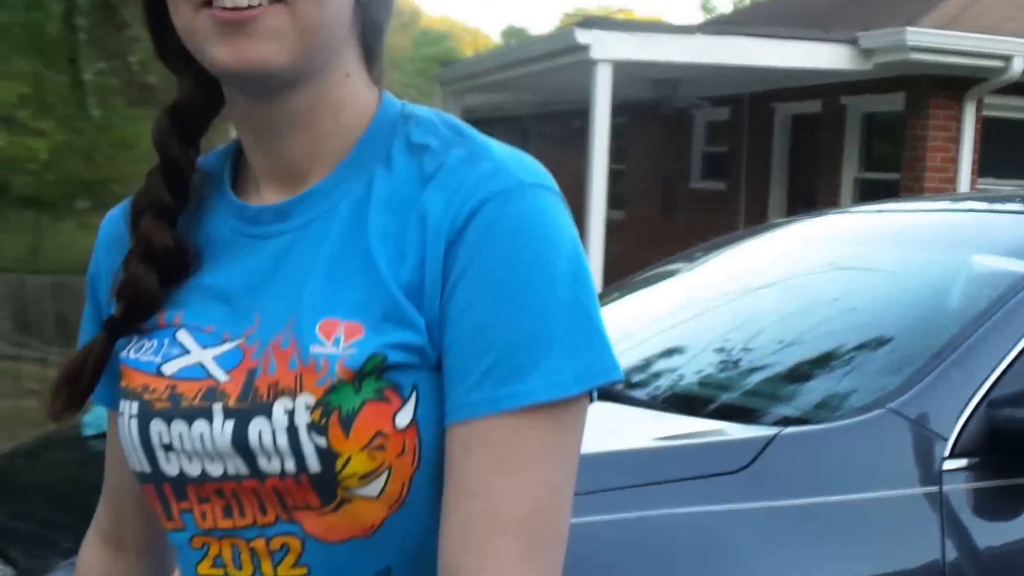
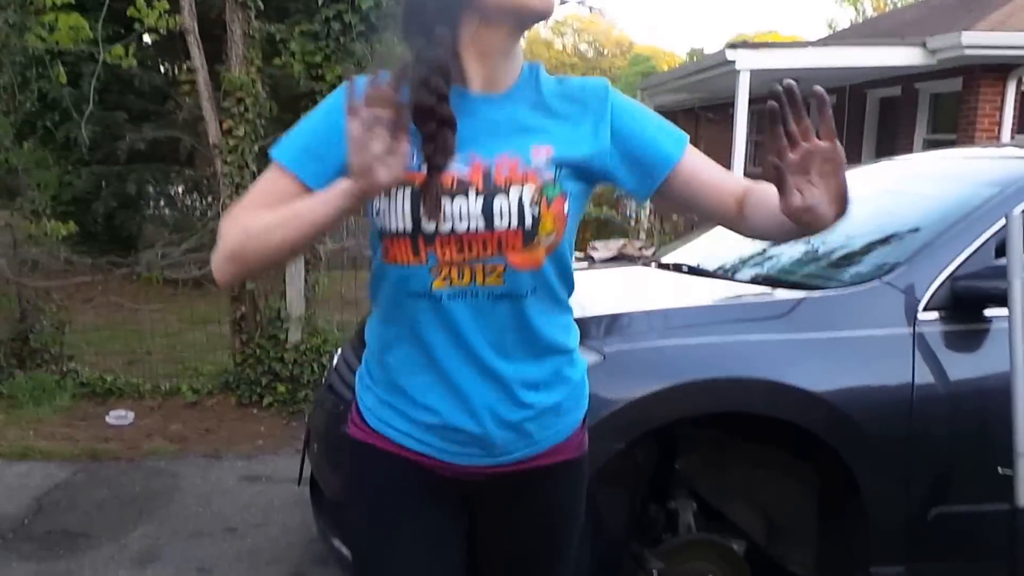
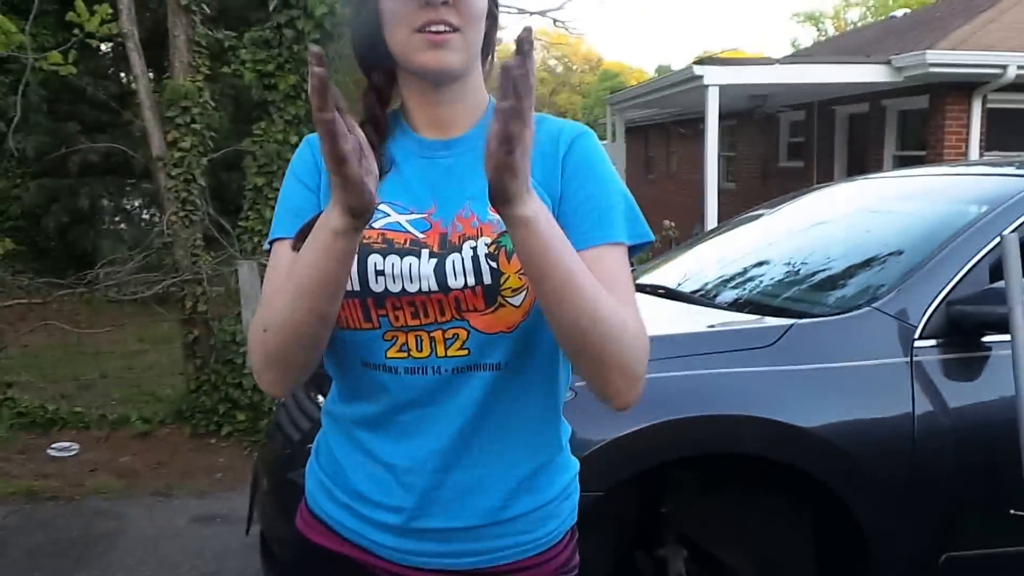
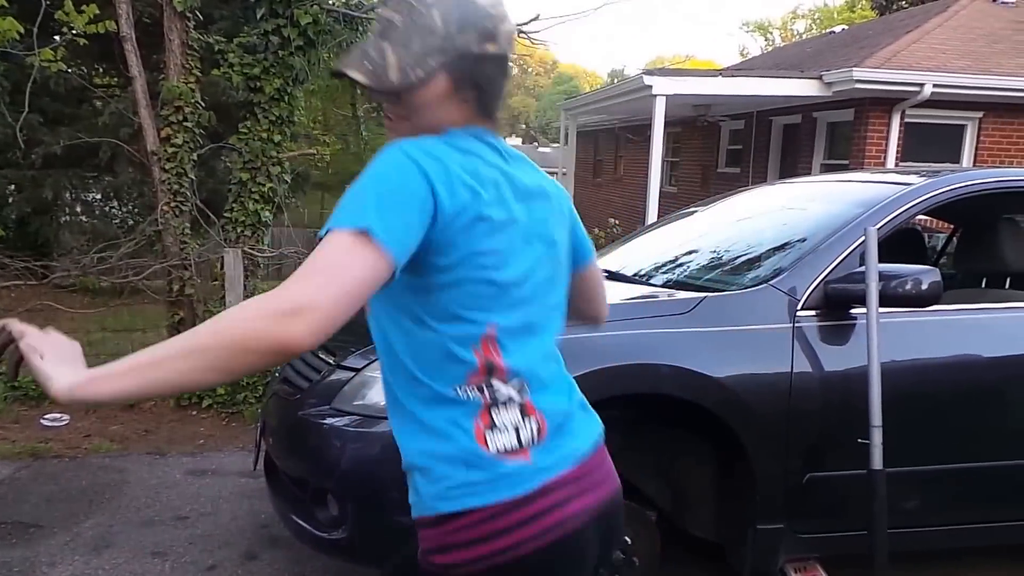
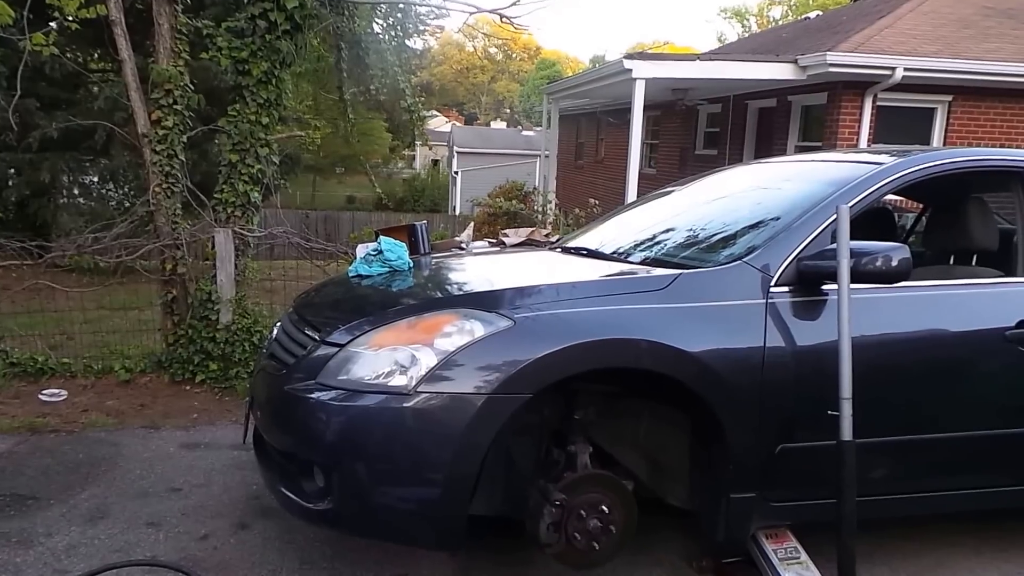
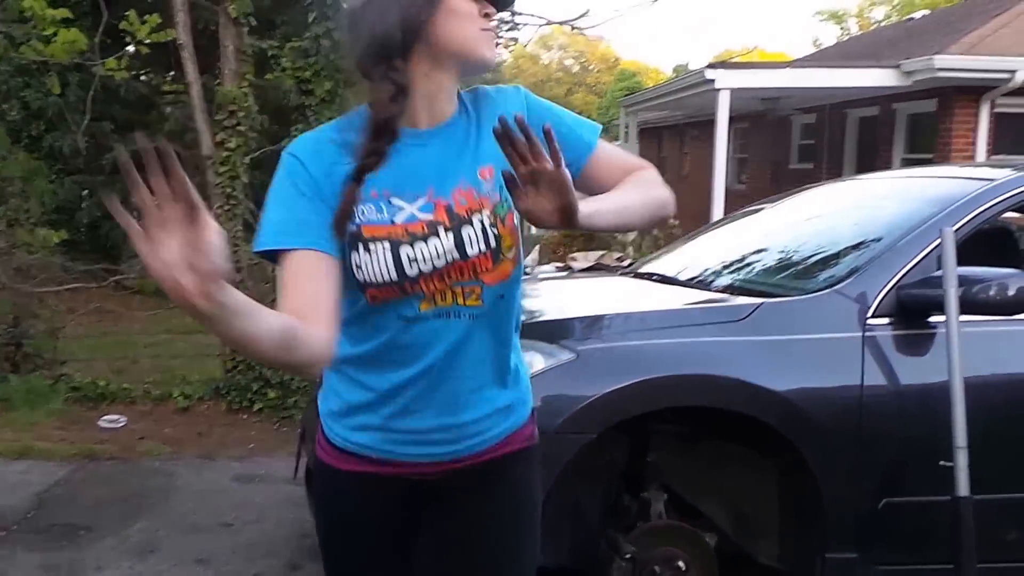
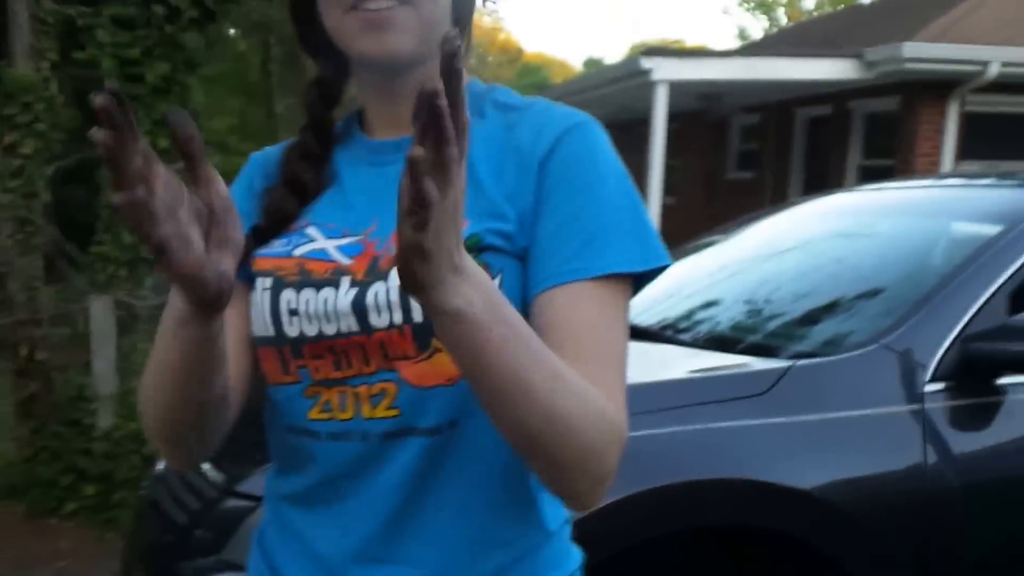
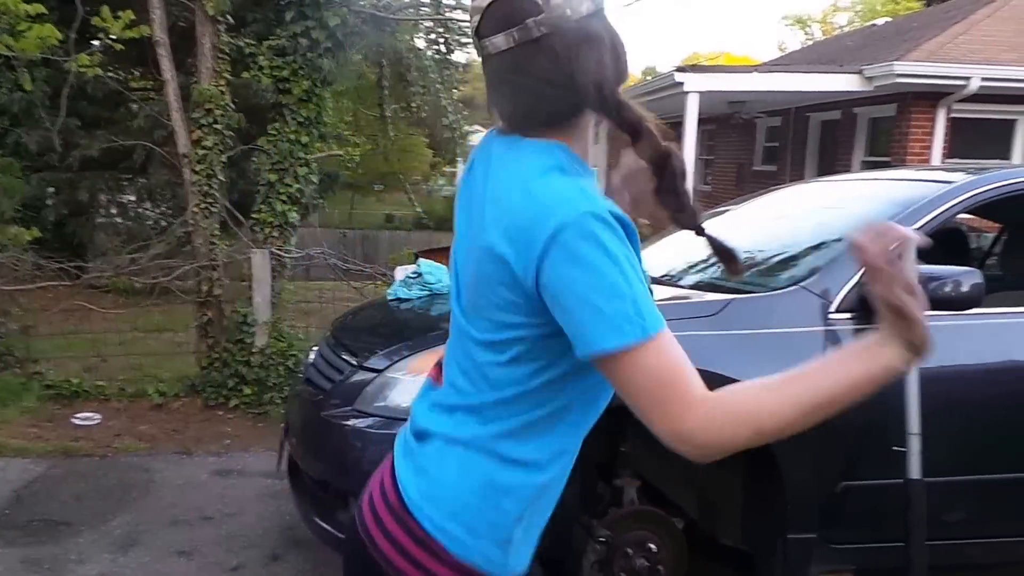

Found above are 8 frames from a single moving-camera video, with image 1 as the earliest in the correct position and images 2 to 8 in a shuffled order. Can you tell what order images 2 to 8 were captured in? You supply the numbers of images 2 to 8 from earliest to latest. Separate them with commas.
7, 3, 2, 6, 8, 4, 5
